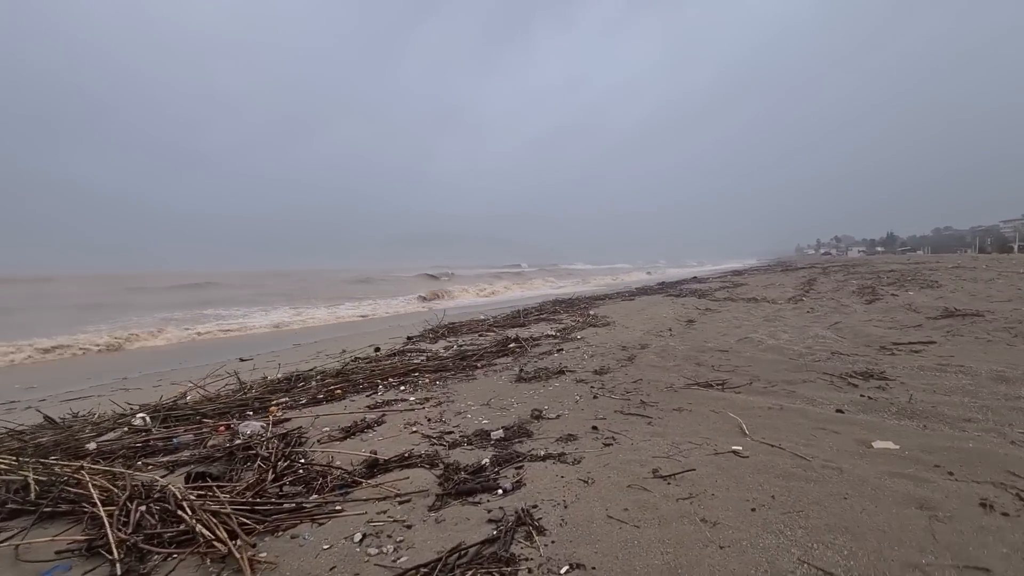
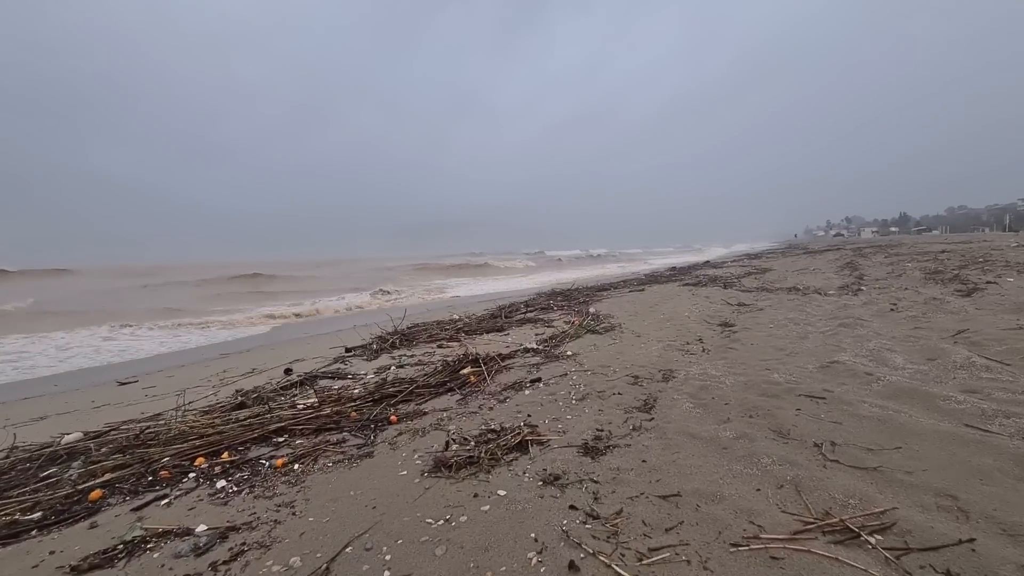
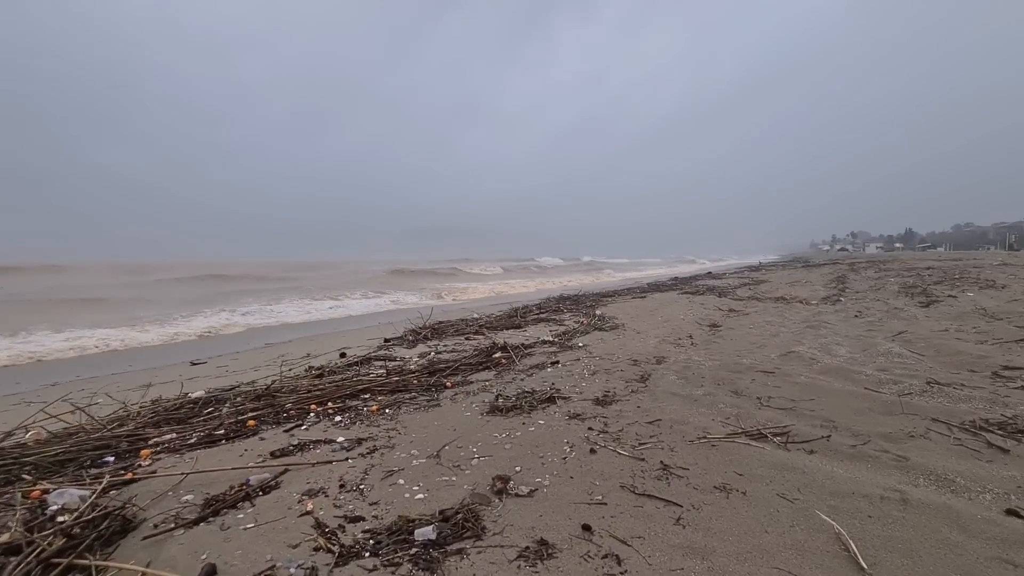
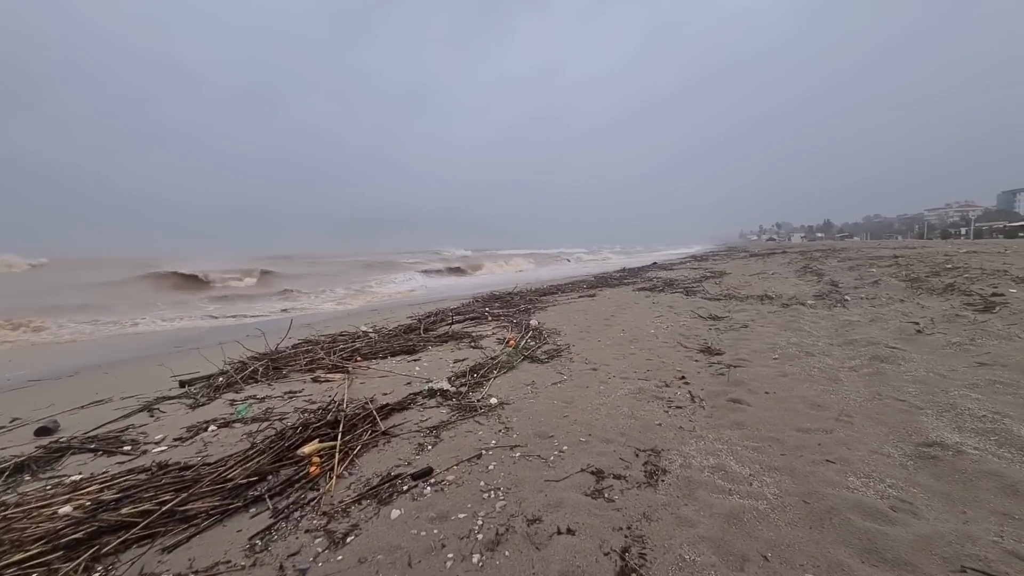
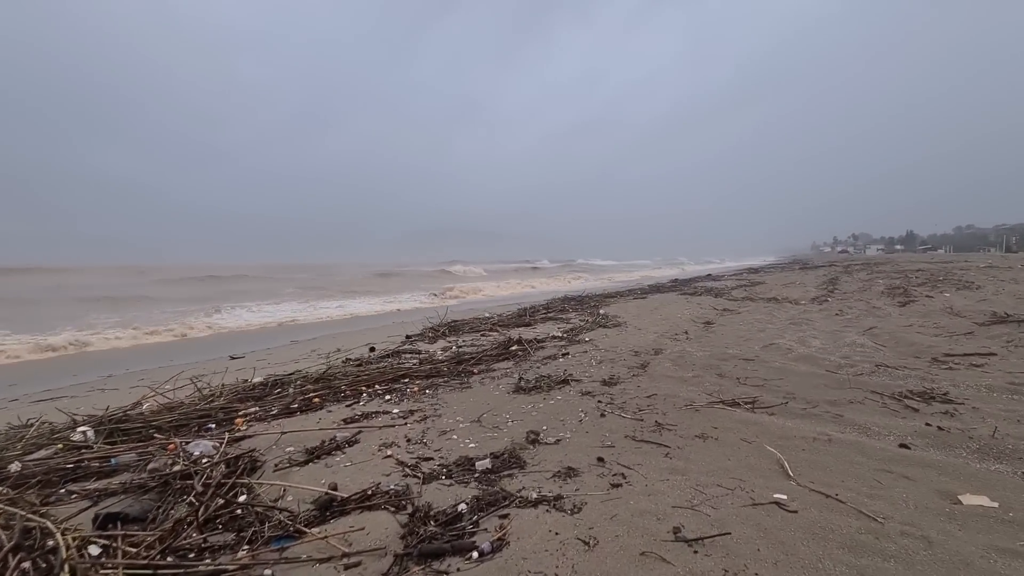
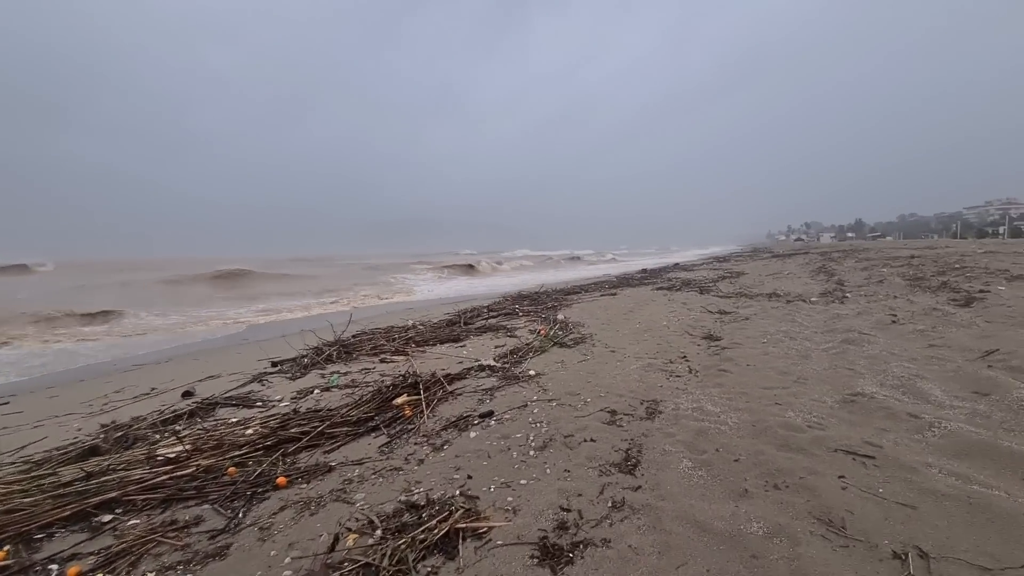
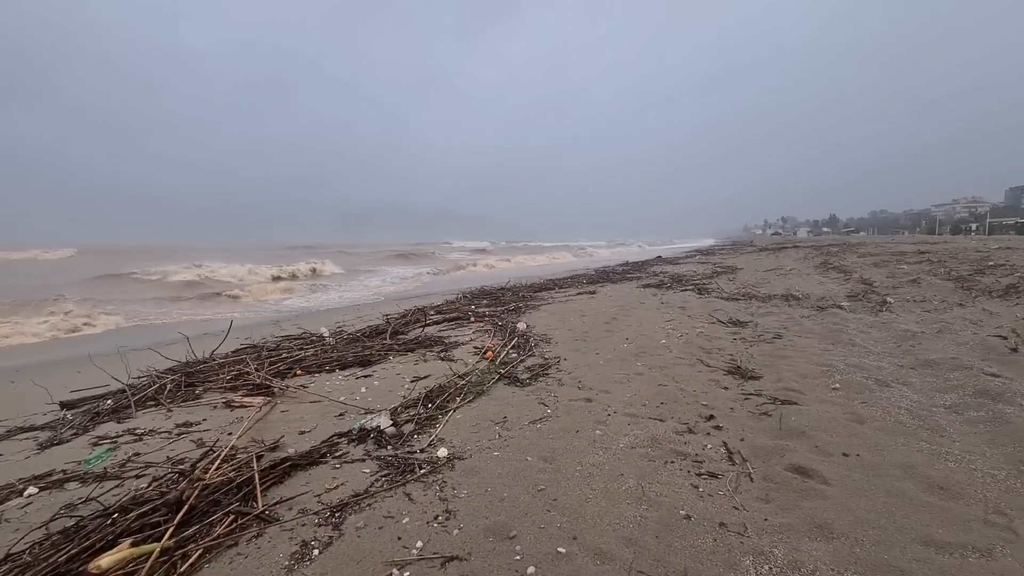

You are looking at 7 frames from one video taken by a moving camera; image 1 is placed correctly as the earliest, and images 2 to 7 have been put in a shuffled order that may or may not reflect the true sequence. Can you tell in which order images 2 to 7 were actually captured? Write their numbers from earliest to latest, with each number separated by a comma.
5, 3, 2, 6, 4, 7
